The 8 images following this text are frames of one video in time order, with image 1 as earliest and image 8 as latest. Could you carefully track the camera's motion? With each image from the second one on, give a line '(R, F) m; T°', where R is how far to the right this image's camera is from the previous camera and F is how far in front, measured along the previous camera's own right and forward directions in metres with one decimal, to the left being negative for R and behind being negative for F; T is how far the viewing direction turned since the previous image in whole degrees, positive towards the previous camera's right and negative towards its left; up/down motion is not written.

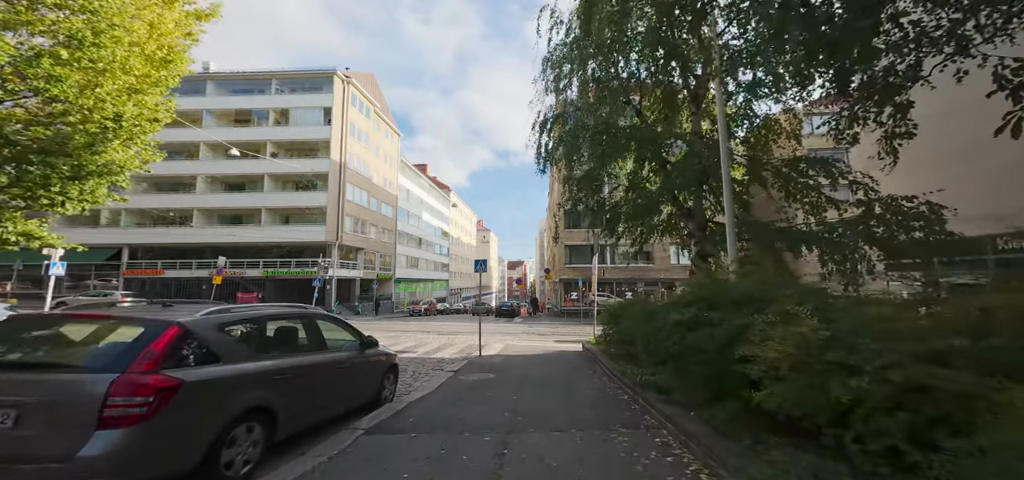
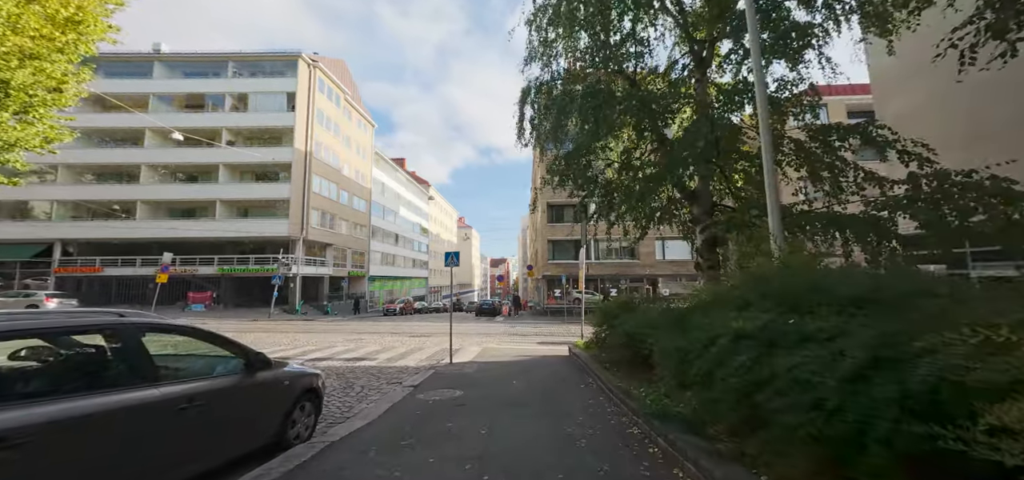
(+0.2, +1.8) m; +3°
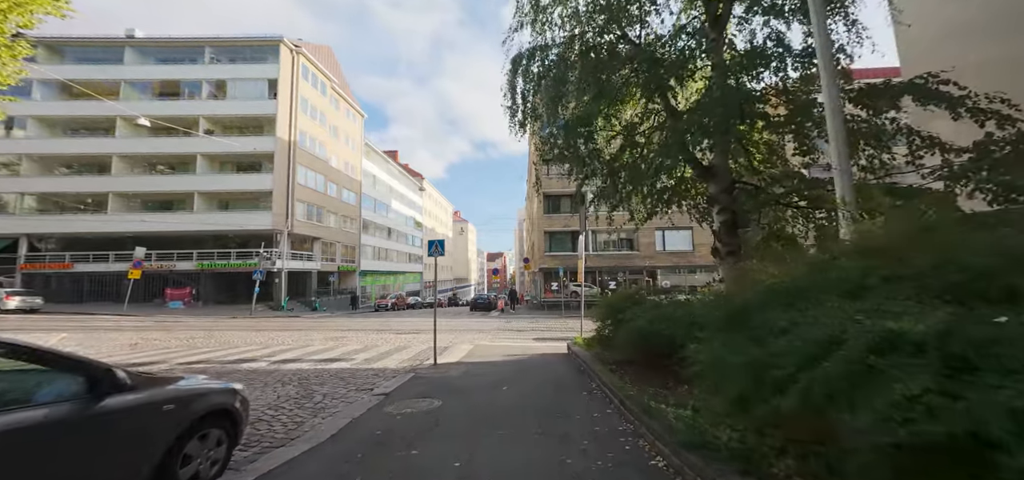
(+0.1, +1.2) m; 0°
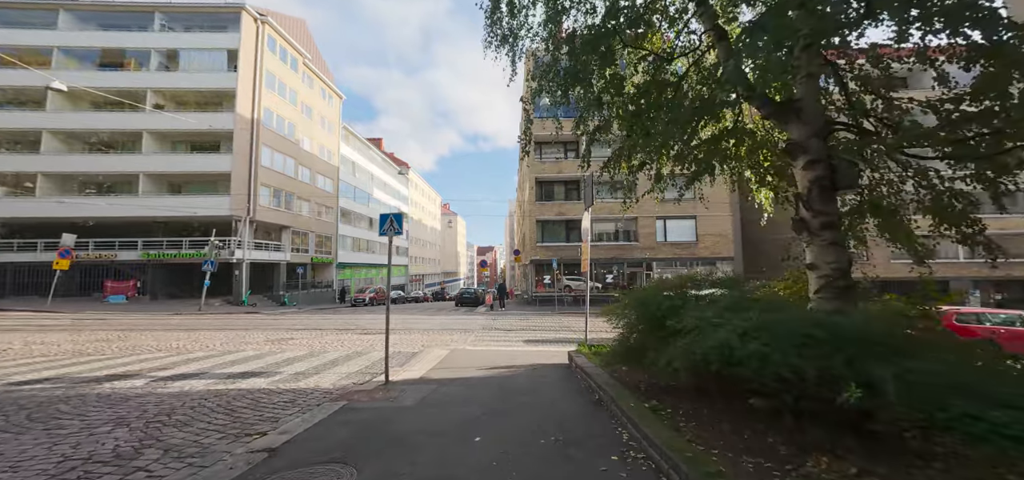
(+0.2, +2.8) m; +1°
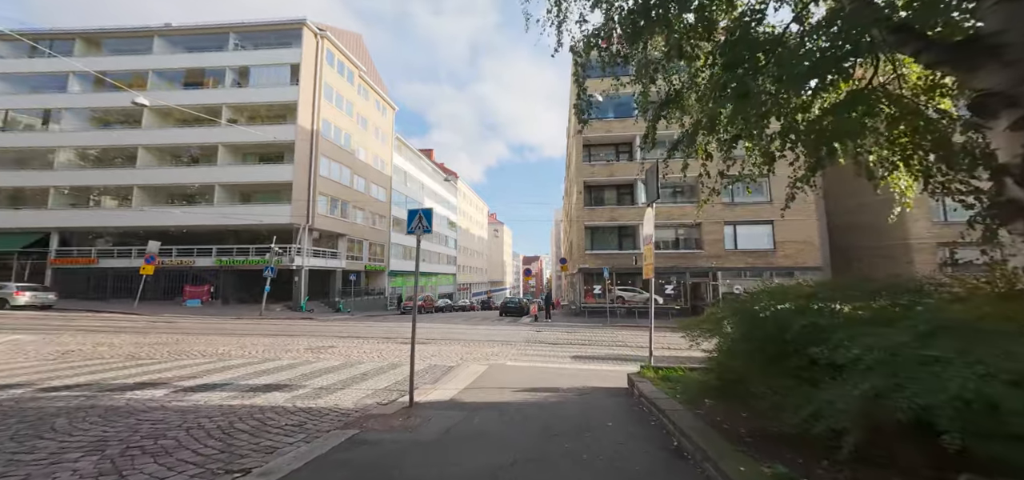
(+0.1, +1.2) m; -8°
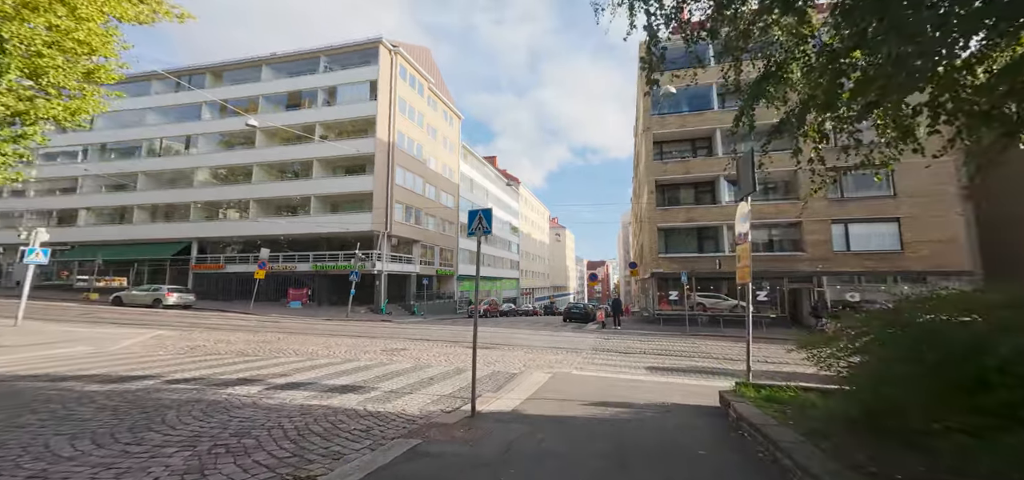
(+0.1, +0.4) m; -11°
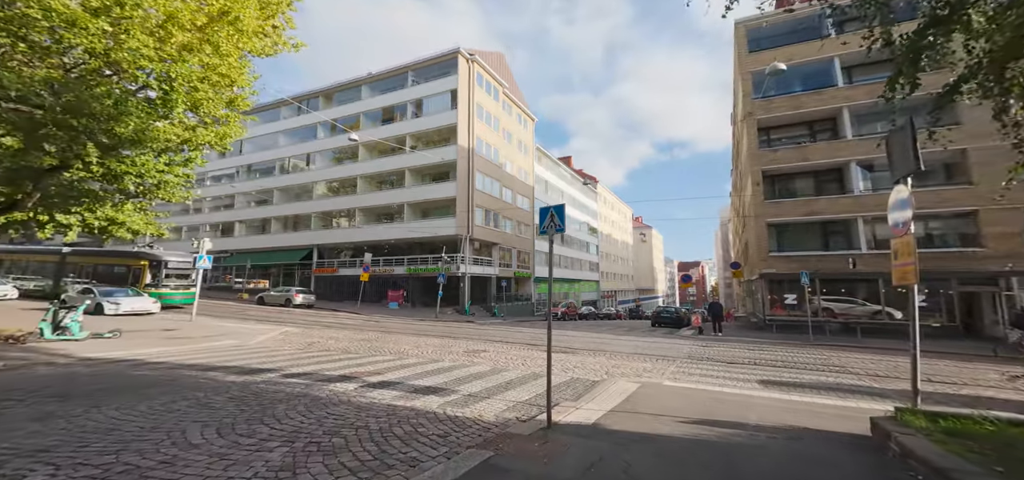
(+0.2, +0.3) m; -12°
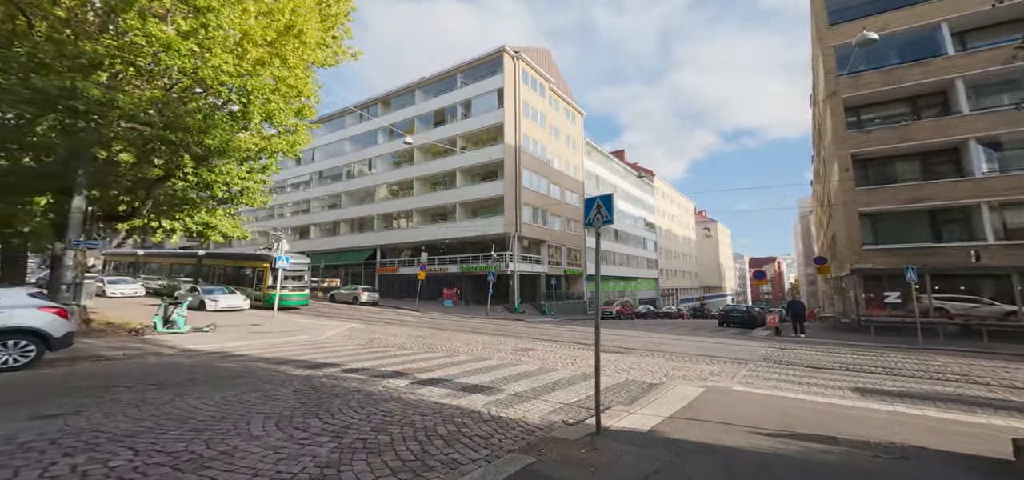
(+0.2, +0.2) m; -8°
